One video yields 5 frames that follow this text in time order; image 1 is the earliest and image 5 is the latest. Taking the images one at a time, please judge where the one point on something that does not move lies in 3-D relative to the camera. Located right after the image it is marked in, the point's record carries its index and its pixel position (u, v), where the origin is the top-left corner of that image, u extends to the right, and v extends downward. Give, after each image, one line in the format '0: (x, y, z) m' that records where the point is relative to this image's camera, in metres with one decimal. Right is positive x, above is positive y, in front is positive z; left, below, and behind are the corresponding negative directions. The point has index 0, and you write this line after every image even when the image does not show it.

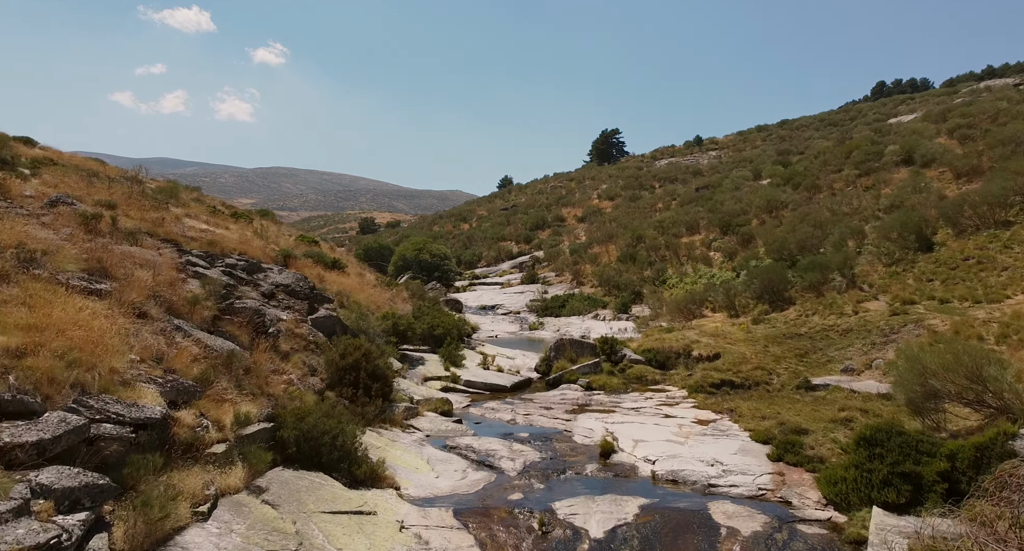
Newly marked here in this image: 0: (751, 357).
0: (+4.9, -1.7, +13.6) m
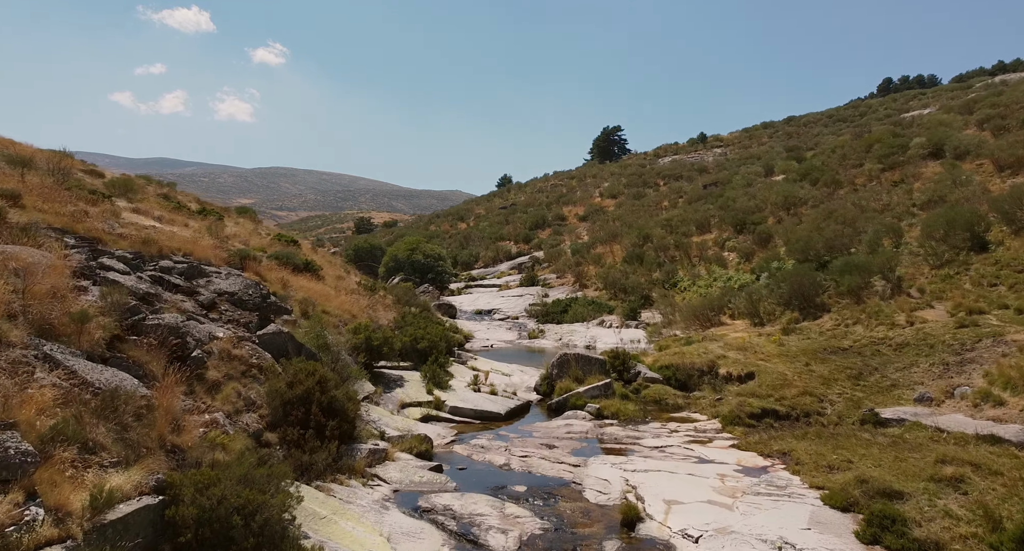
0: (+4.8, -1.8, +11.3) m
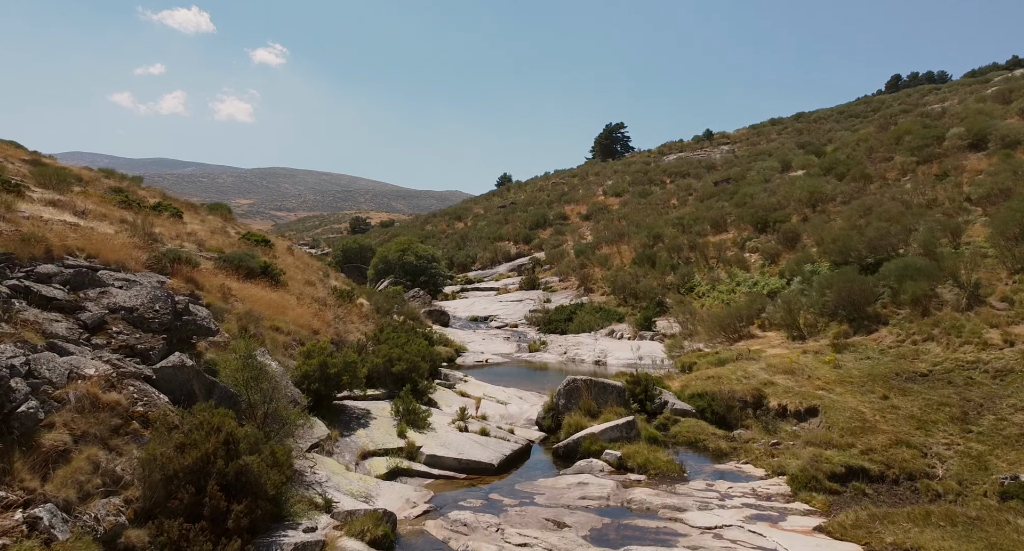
0: (+4.8, -1.9, +8.7) m
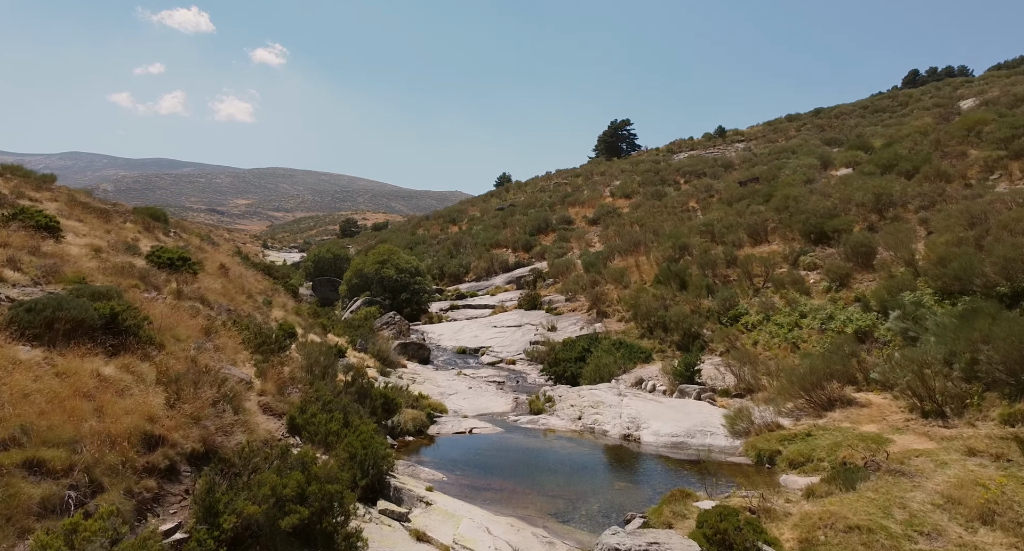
0: (+4.7, -2.6, +3.5) m
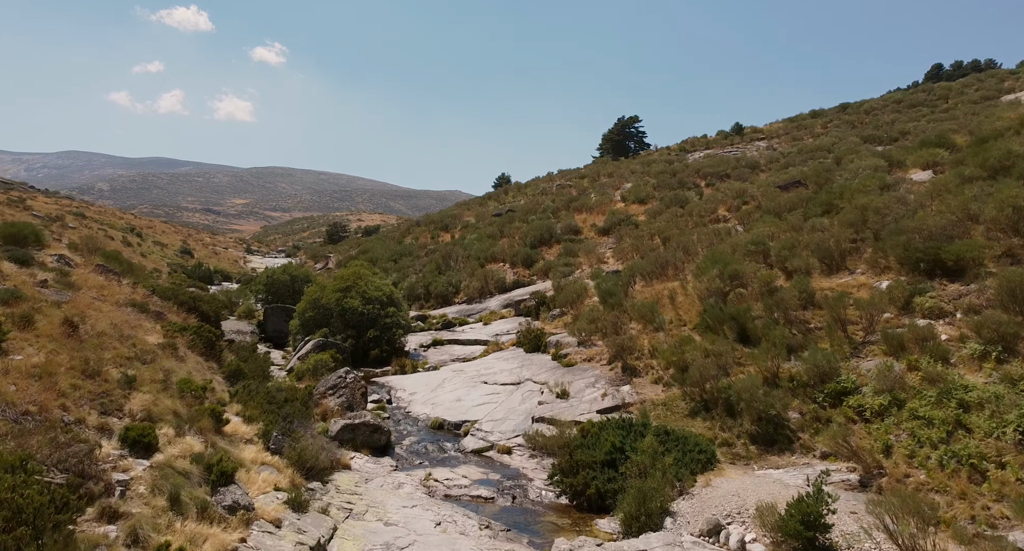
0: (+4.6, -3.7, -2.7) m
